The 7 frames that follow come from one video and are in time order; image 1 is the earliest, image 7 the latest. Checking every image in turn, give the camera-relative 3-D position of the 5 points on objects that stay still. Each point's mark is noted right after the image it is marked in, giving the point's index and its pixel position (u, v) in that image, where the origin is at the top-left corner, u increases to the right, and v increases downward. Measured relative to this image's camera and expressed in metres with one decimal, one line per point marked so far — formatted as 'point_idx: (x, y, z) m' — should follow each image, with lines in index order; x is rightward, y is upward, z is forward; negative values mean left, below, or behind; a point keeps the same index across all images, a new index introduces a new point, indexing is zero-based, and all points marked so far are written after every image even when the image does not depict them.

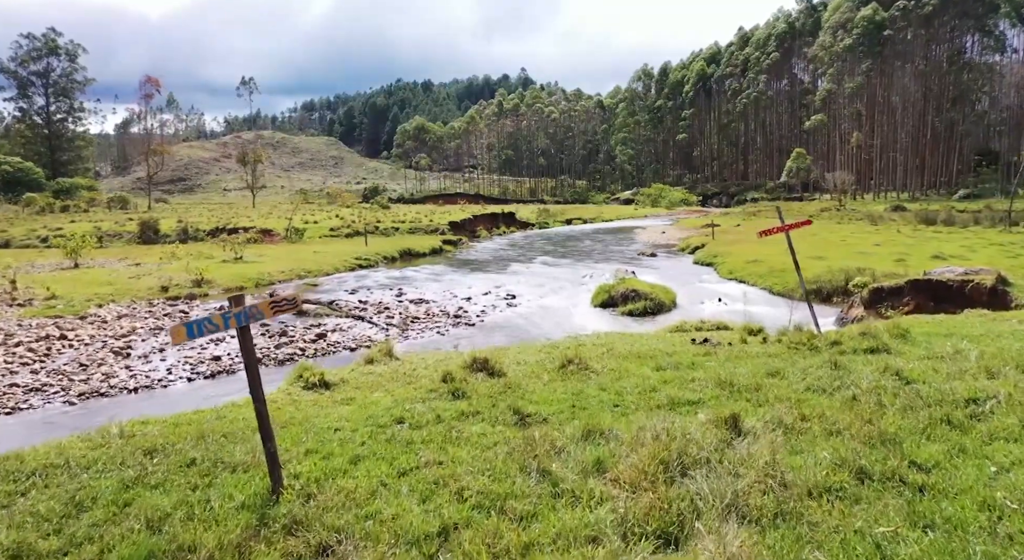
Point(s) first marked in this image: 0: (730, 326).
0: (+5.3, -1.2, +18.2) m
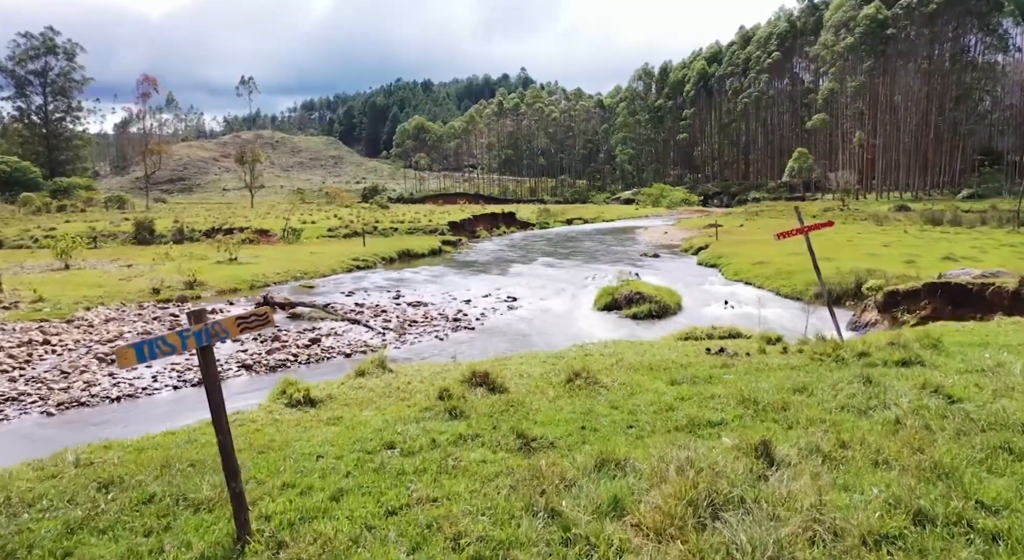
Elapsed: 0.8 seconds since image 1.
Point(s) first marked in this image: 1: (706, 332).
0: (+5.3, -1.3, +17.3) m
1: (+4.6, -1.3, +17.7) m
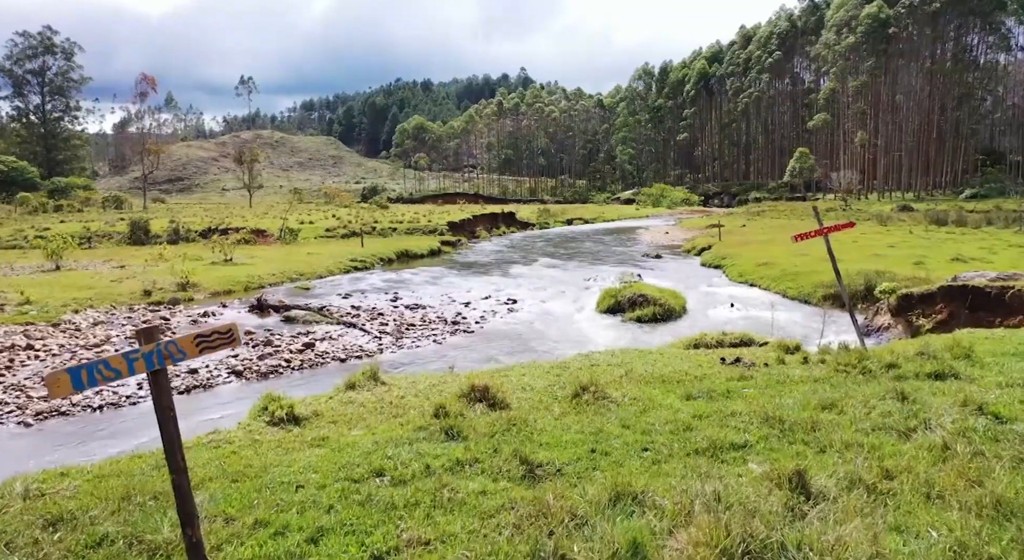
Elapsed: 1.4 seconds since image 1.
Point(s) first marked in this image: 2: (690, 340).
0: (+5.4, -1.4, +16.5) m
1: (+4.6, -1.4, +16.9) m
2: (+4.1, -1.4, +17.1) m
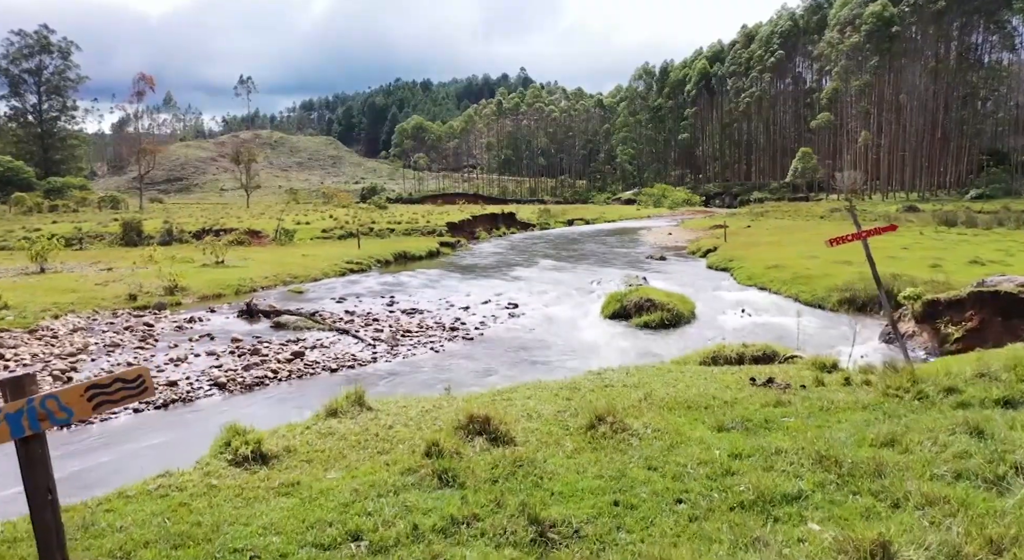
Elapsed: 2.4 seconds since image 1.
0: (+5.4, -1.5, +15.2) m
1: (+4.6, -1.6, +15.6) m
2: (+4.1, -1.6, +15.8) m
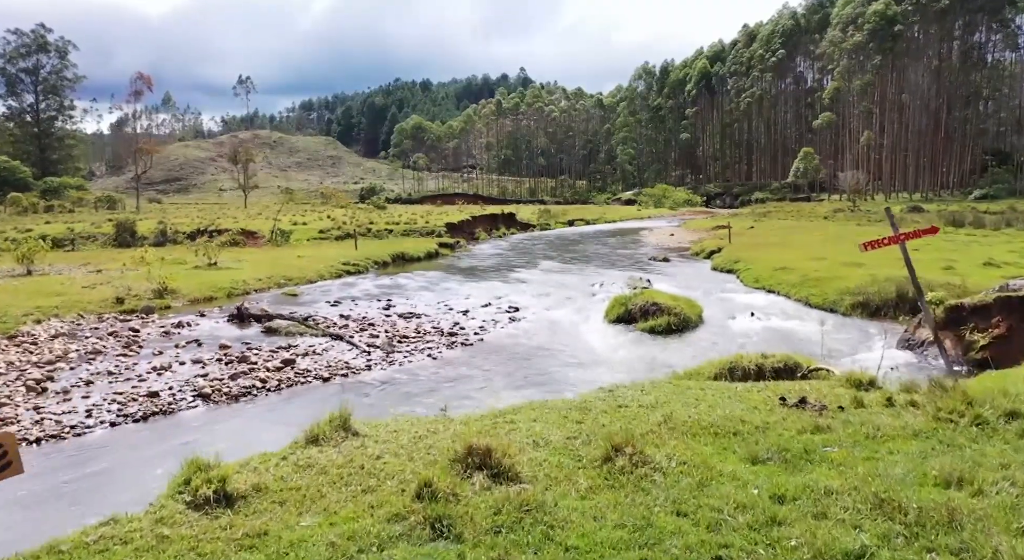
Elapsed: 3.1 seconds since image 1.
0: (+5.4, -1.7, +14.1) m
1: (+4.7, -1.7, +14.5) m
2: (+4.2, -1.7, +14.7) m
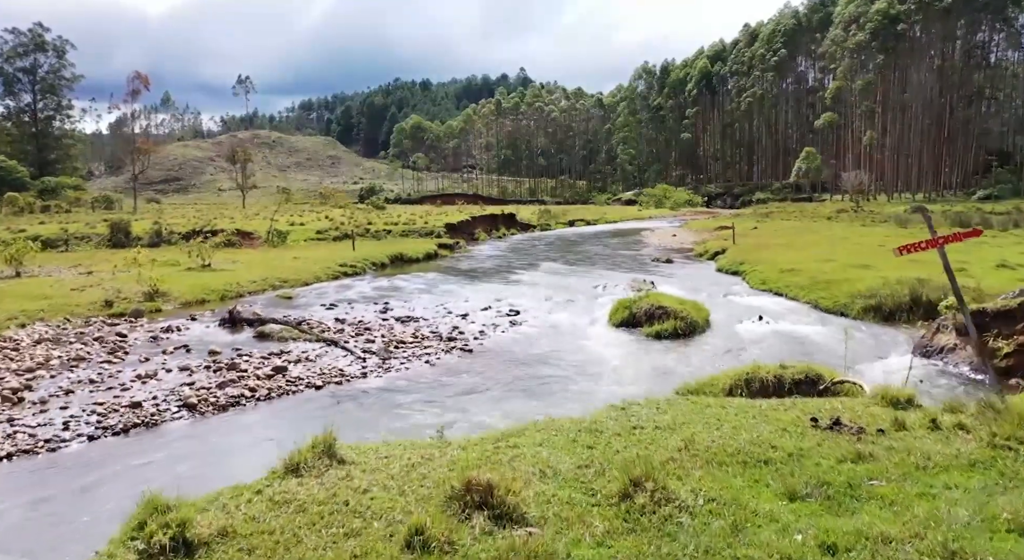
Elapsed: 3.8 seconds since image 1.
0: (+5.5, -1.8, +13.2) m
1: (+4.7, -1.8, +13.6) m
2: (+4.2, -1.8, +13.8) m
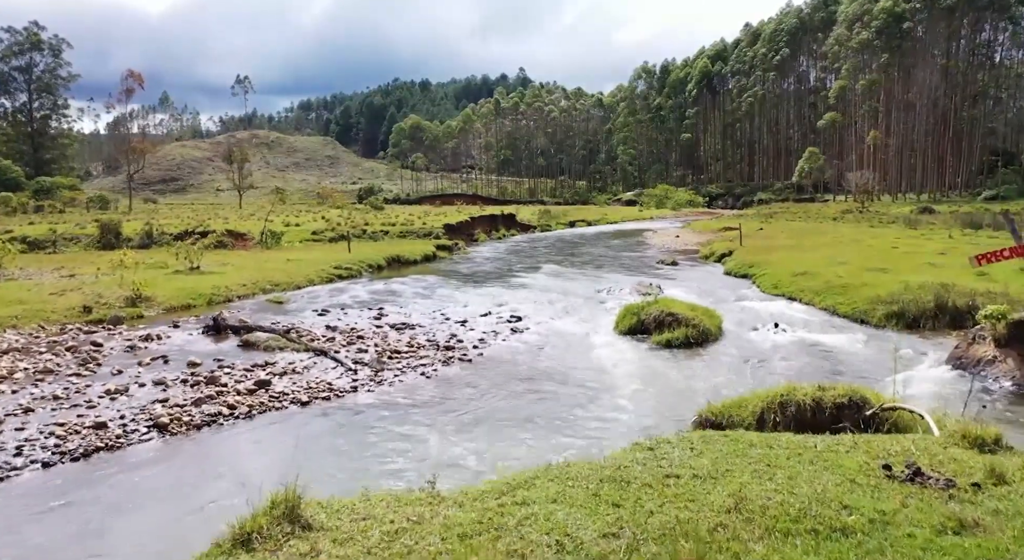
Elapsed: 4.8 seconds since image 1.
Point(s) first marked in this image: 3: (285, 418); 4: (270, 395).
0: (+5.6, -1.9, +11.7) m
1: (+4.8, -1.9, +12.1) m
2: (+4.3, -2.0, +12.2) m
3: (-5.2, -3.1, +16.7) m
4: (-6.0, -2.8, +18.3) m
